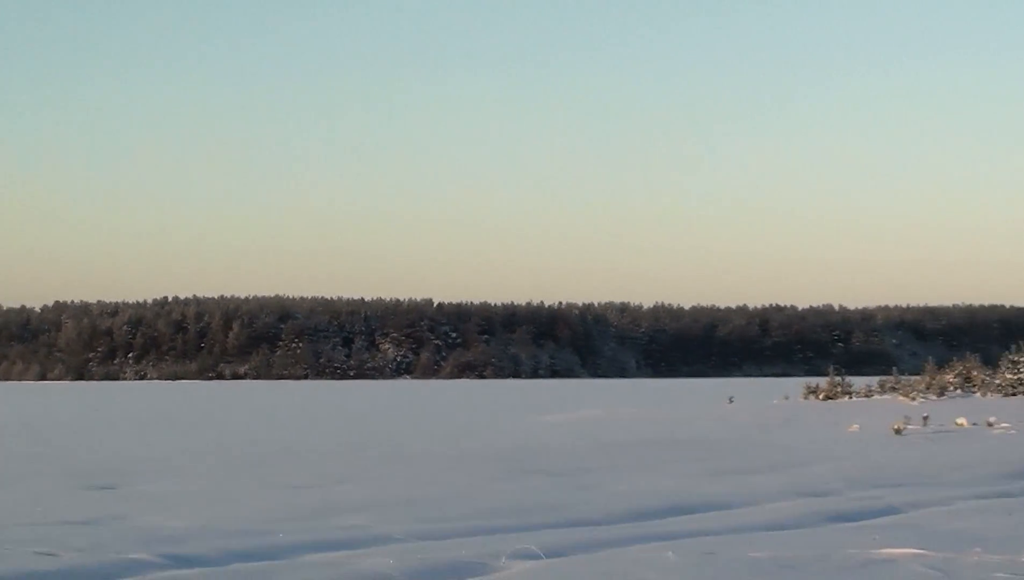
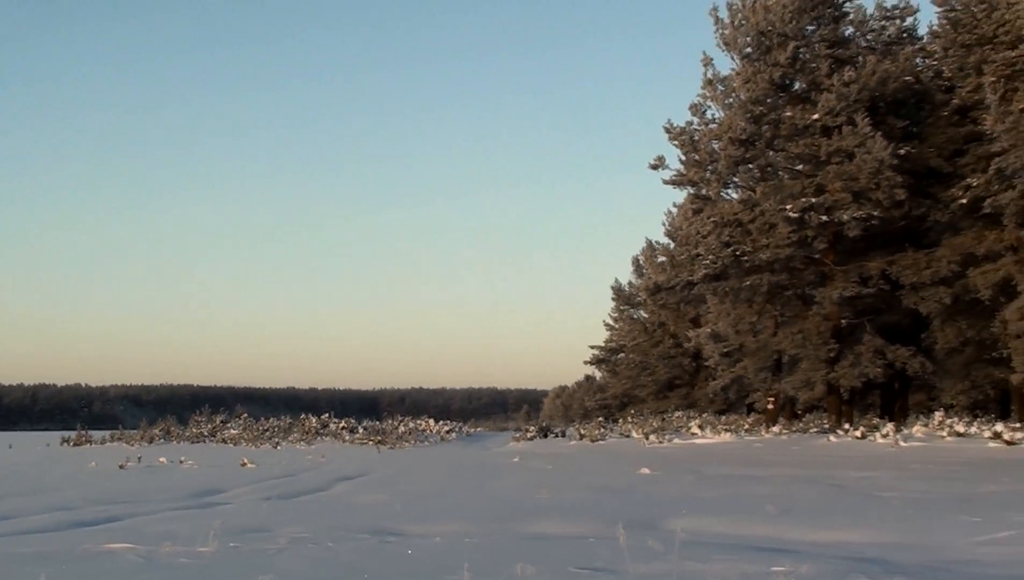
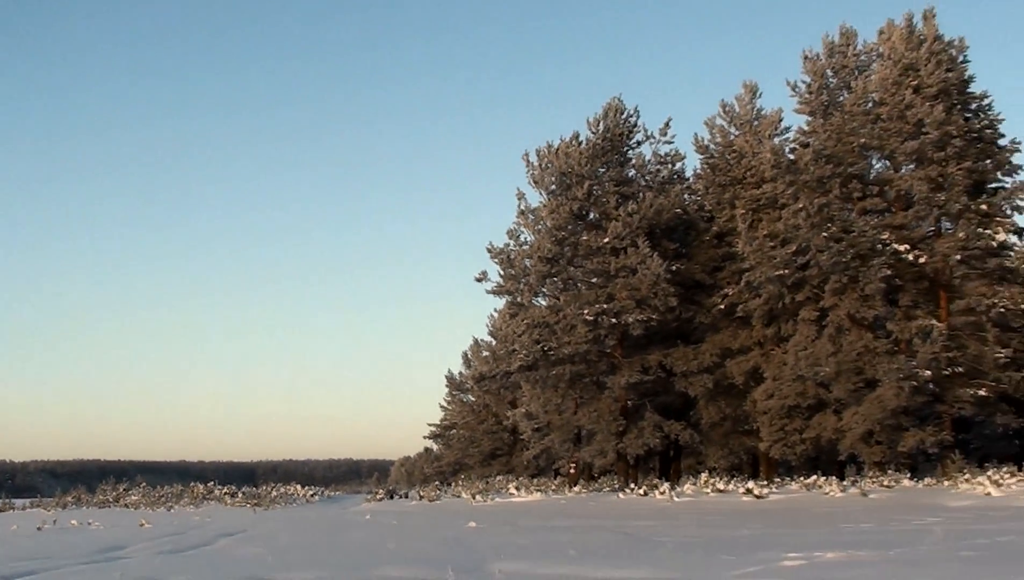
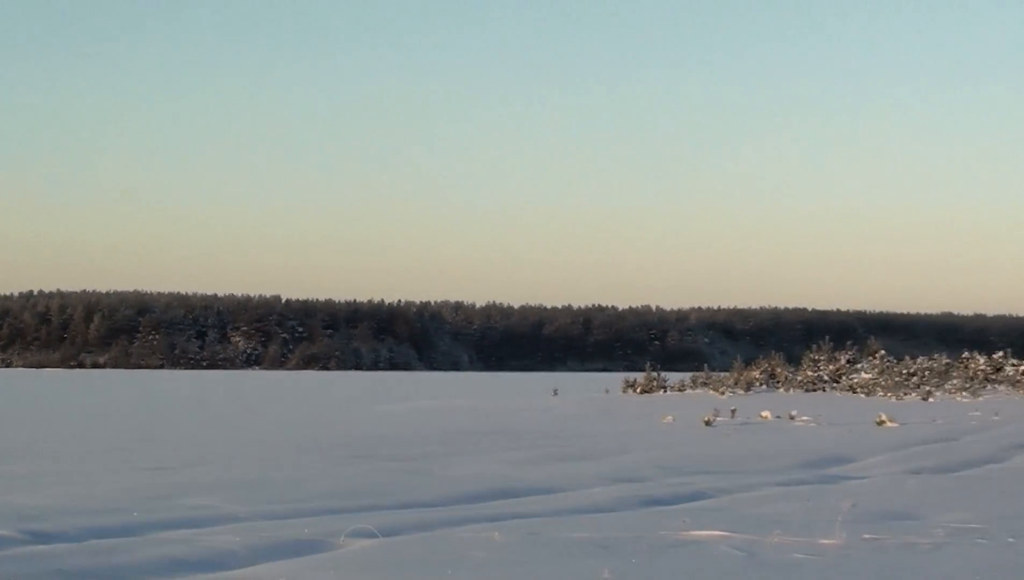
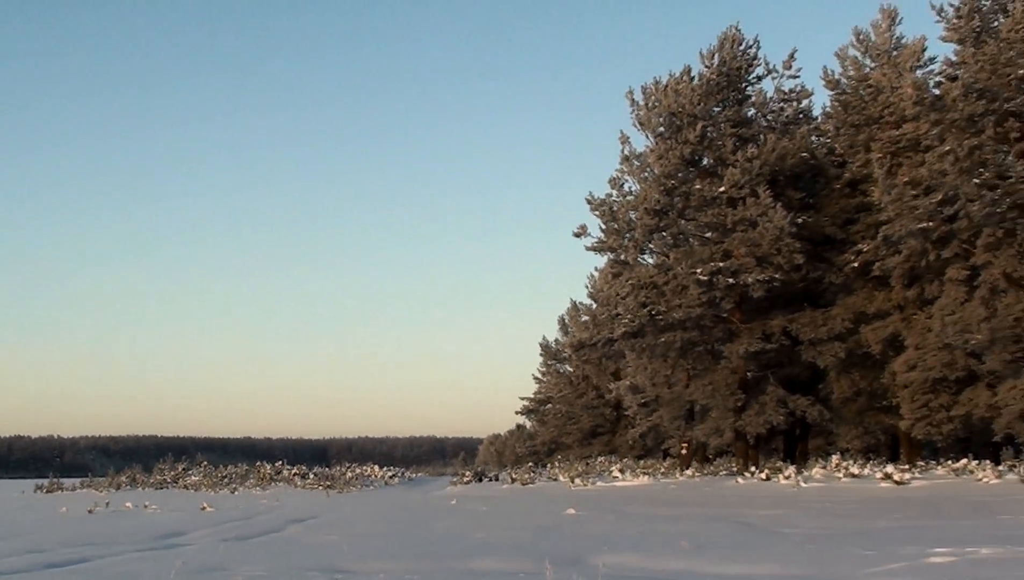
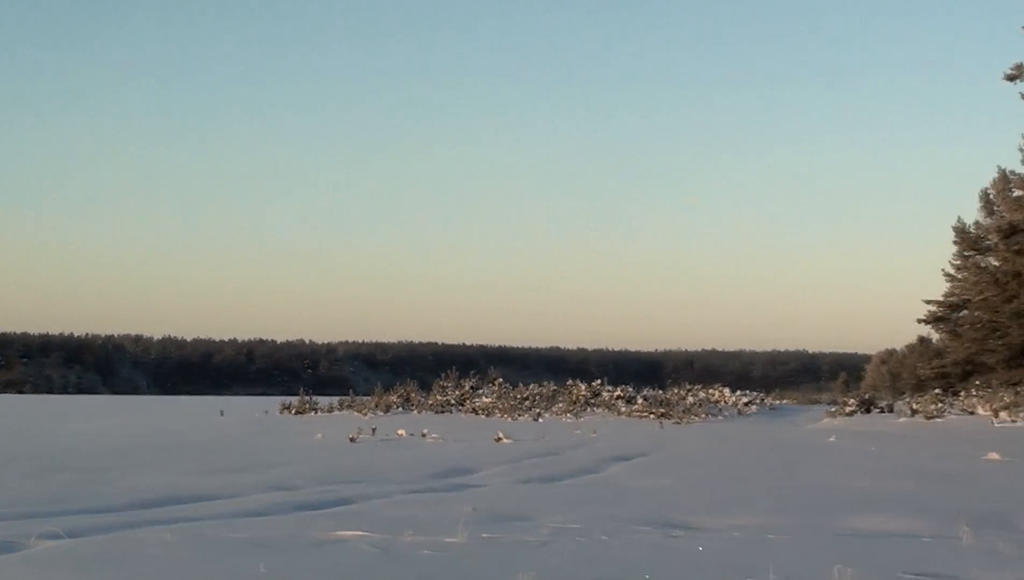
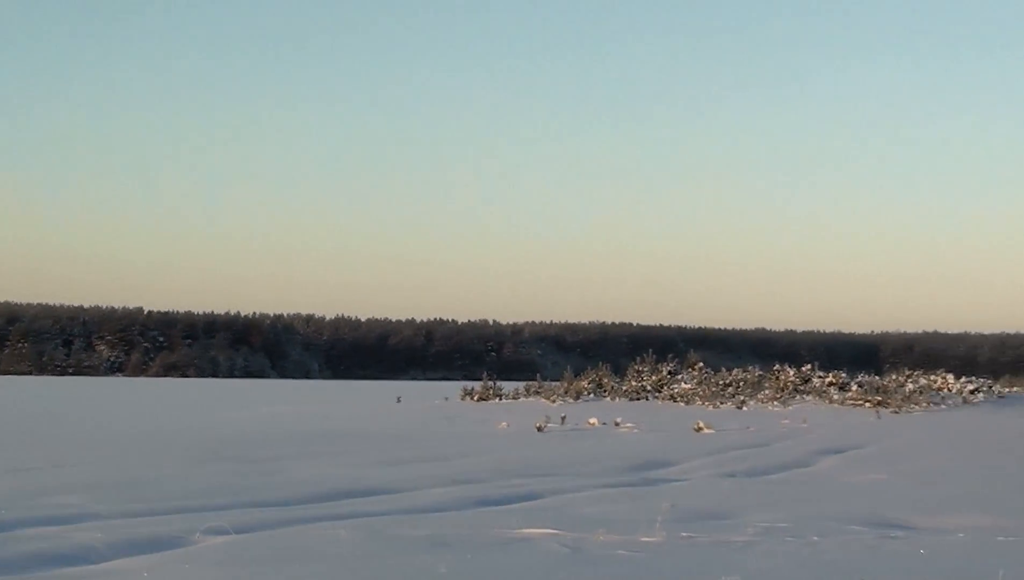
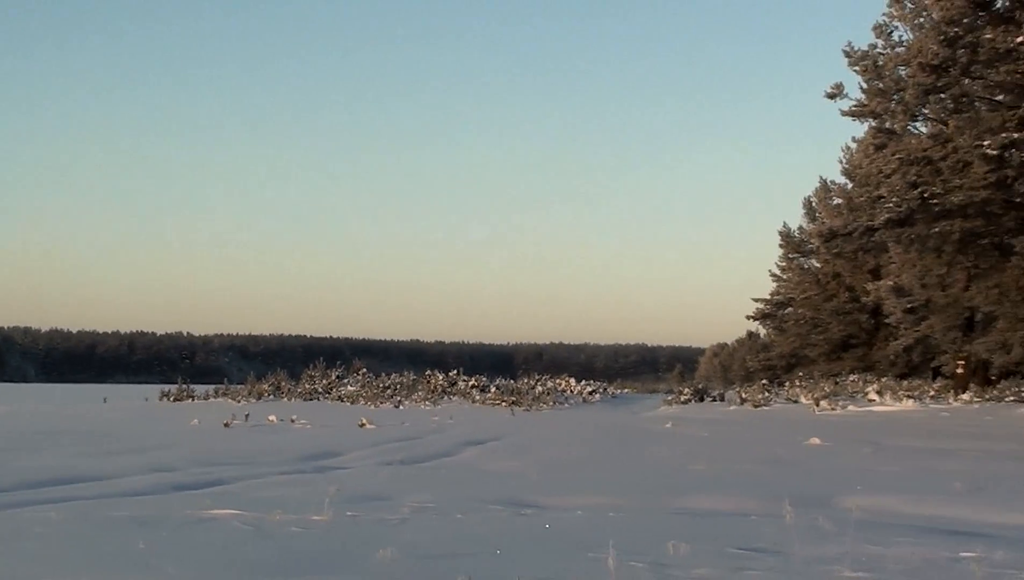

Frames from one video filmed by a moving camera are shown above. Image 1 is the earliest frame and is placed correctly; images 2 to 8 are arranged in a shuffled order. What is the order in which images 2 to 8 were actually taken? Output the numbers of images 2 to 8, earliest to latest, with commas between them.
4, 7, 6, 8, 2, 5, 3
